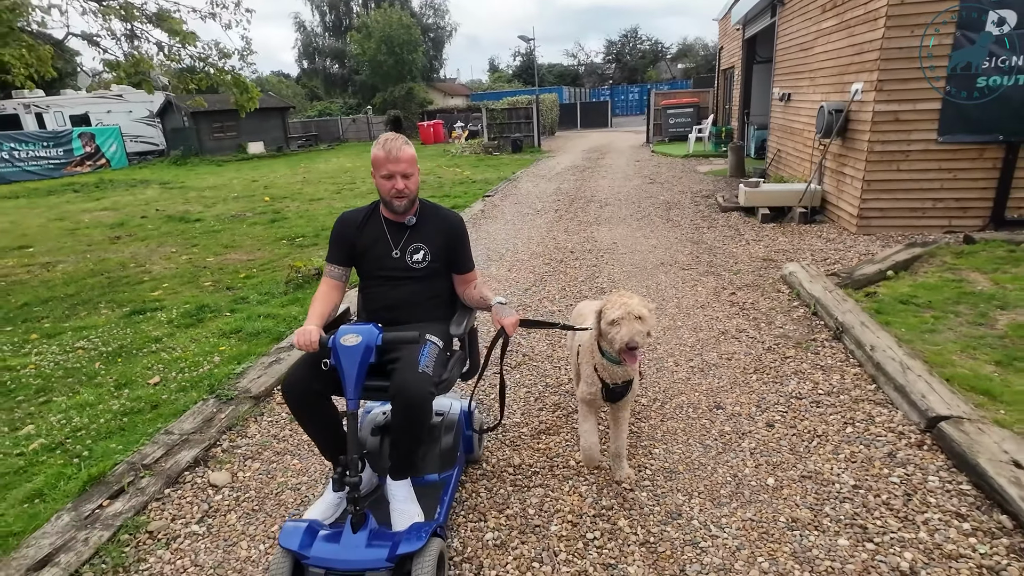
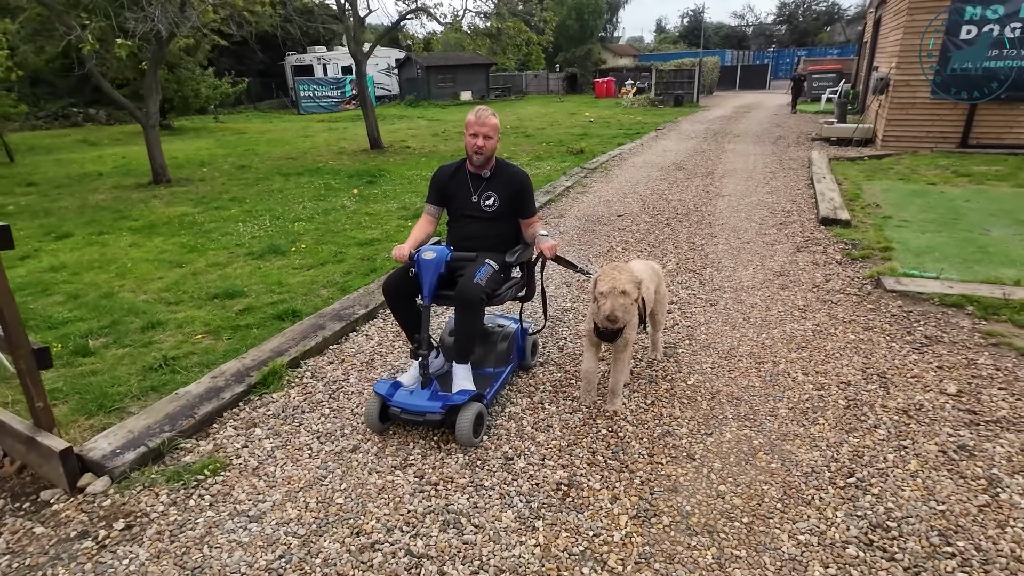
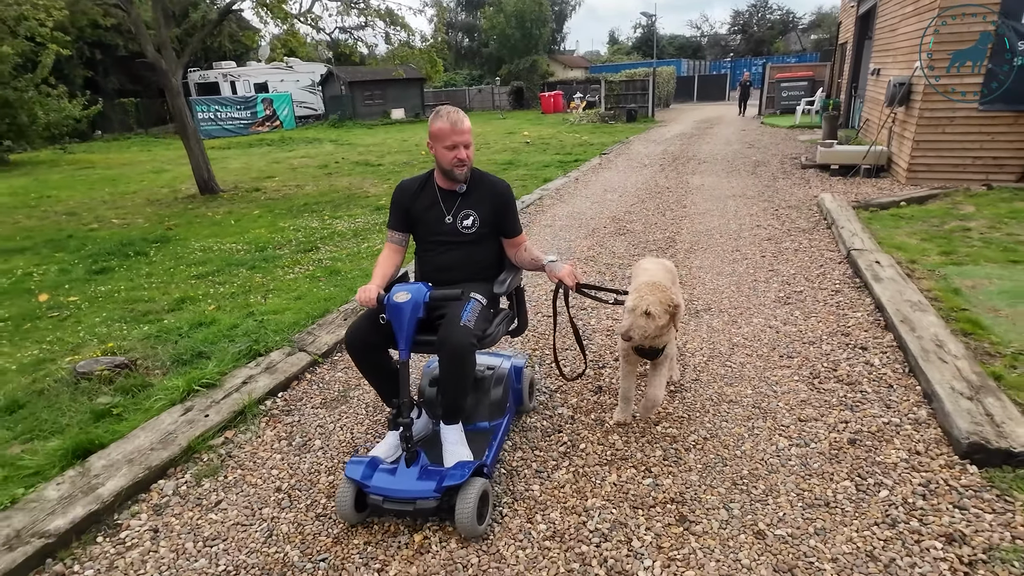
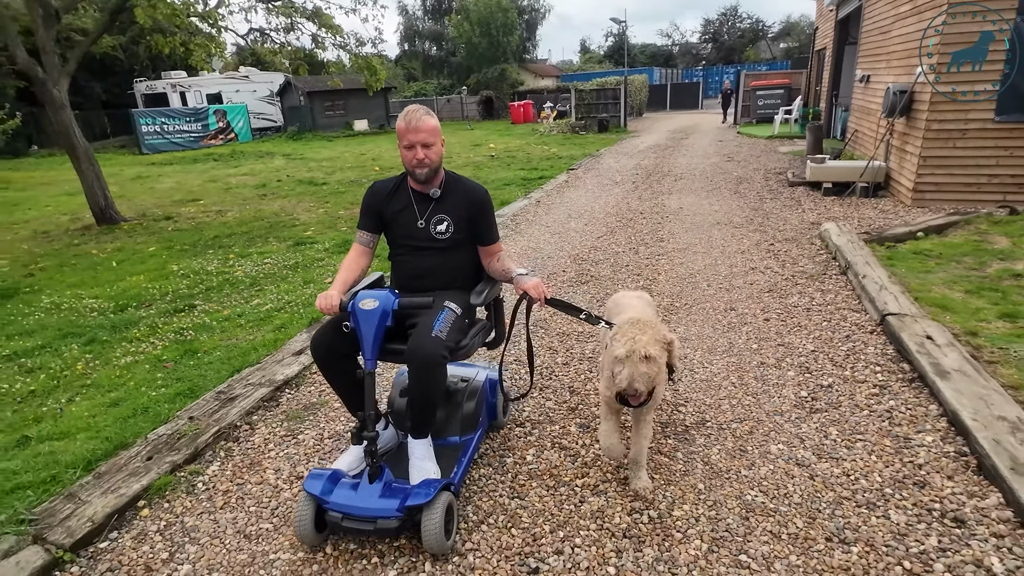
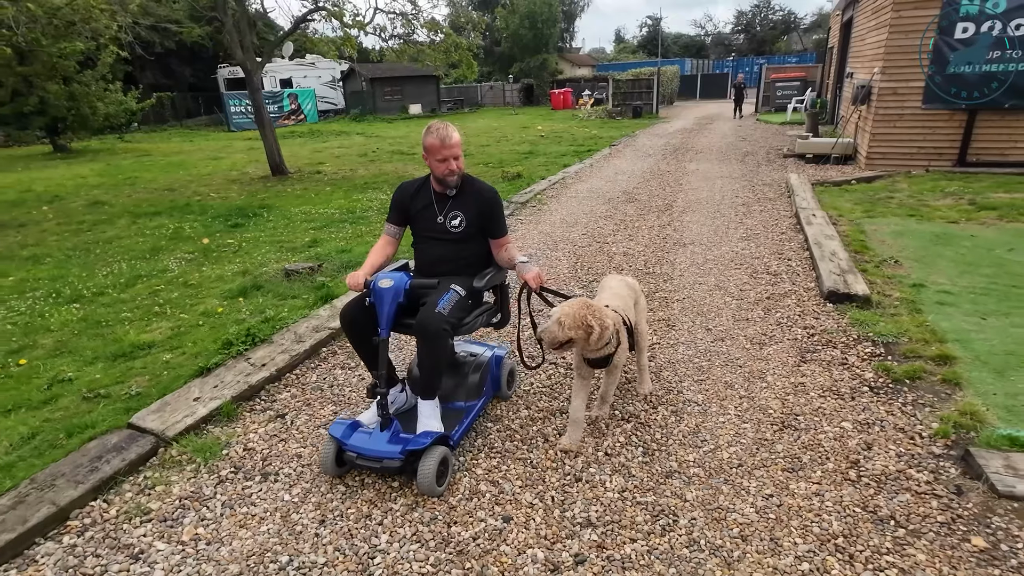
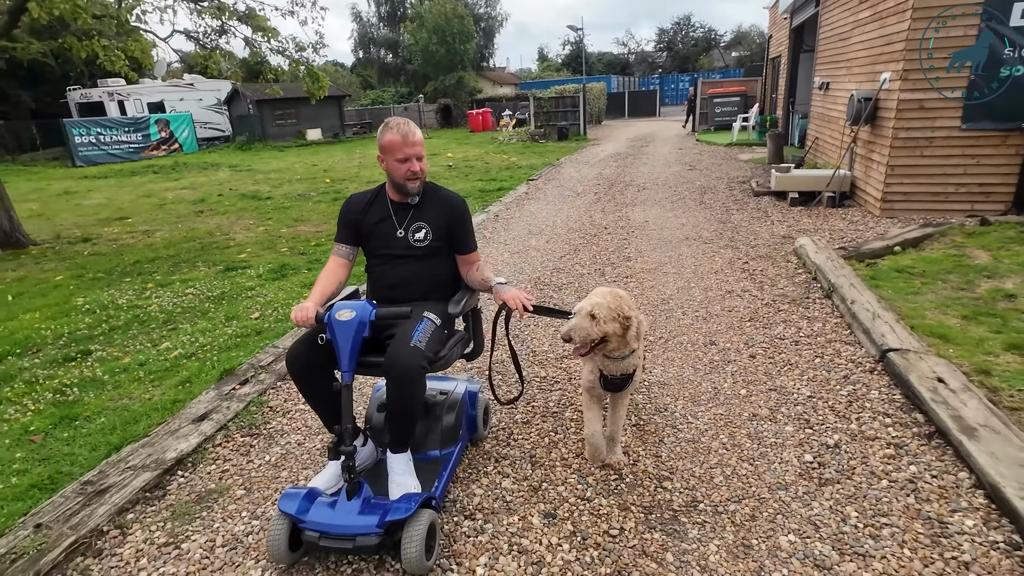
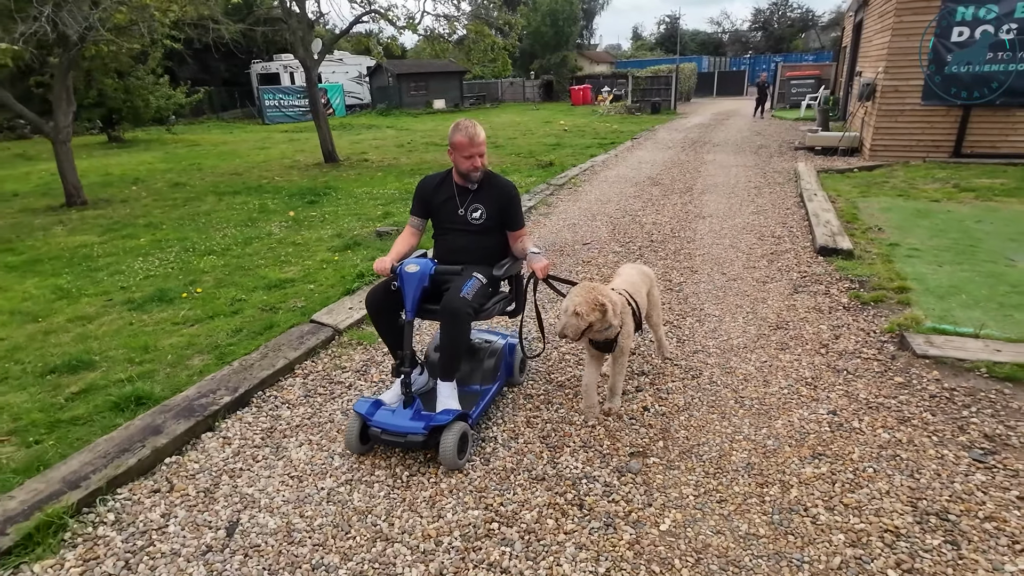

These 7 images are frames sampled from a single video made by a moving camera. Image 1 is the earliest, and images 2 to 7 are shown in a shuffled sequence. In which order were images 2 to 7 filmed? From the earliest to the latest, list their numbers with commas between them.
6, 4, 3, 5, 7, 2
